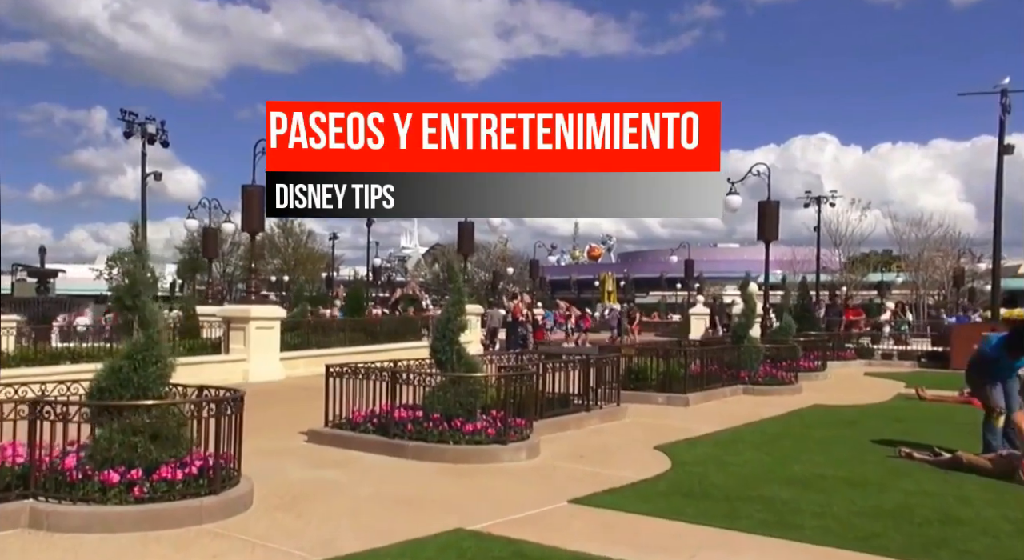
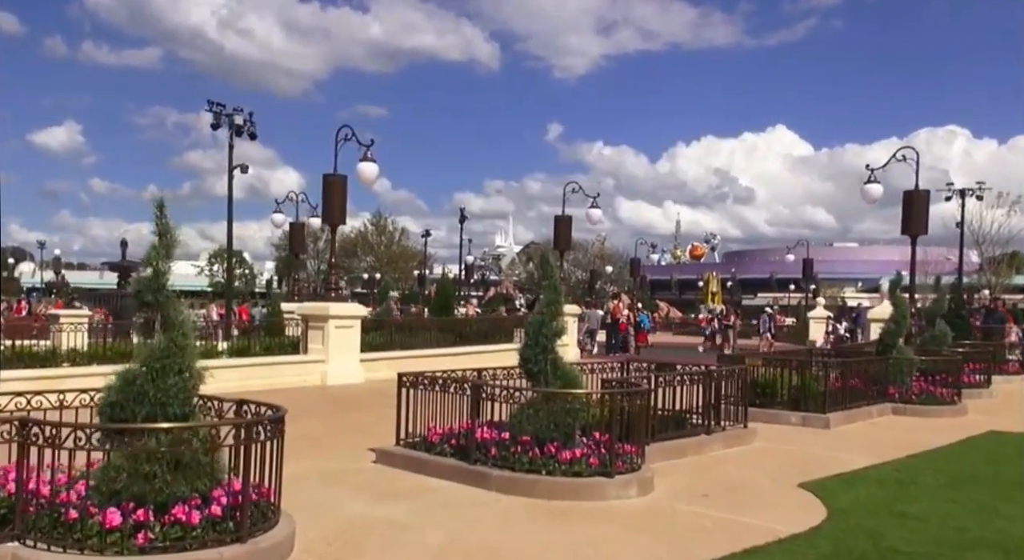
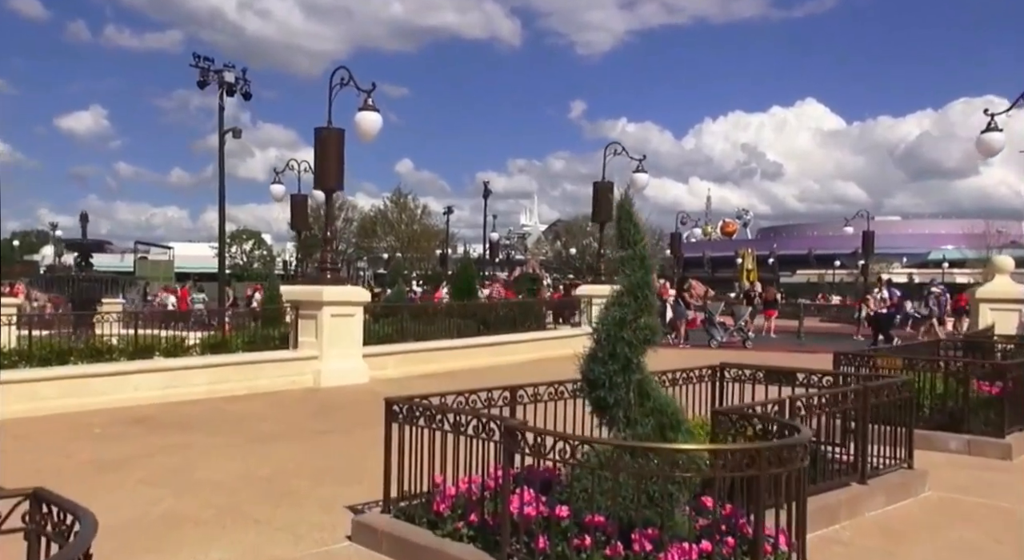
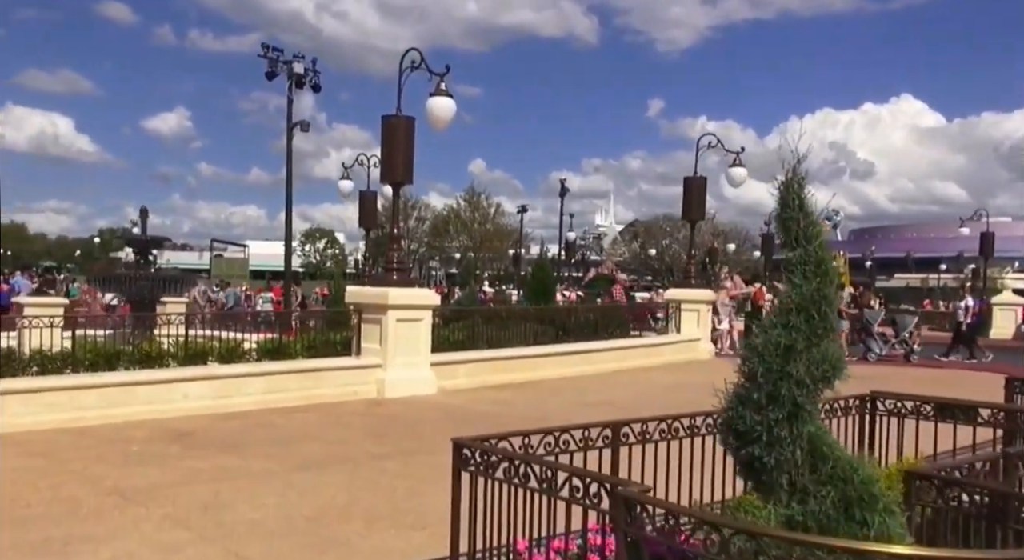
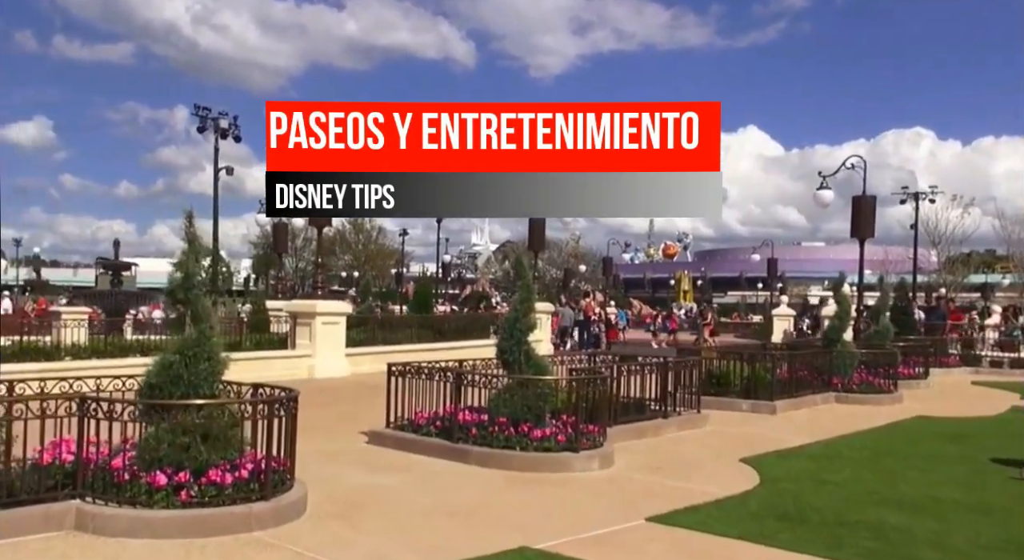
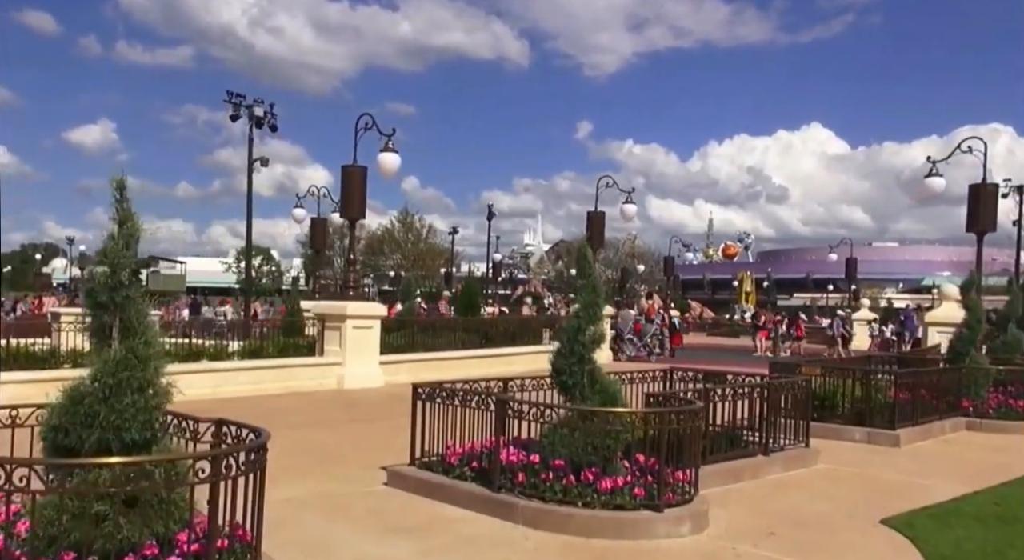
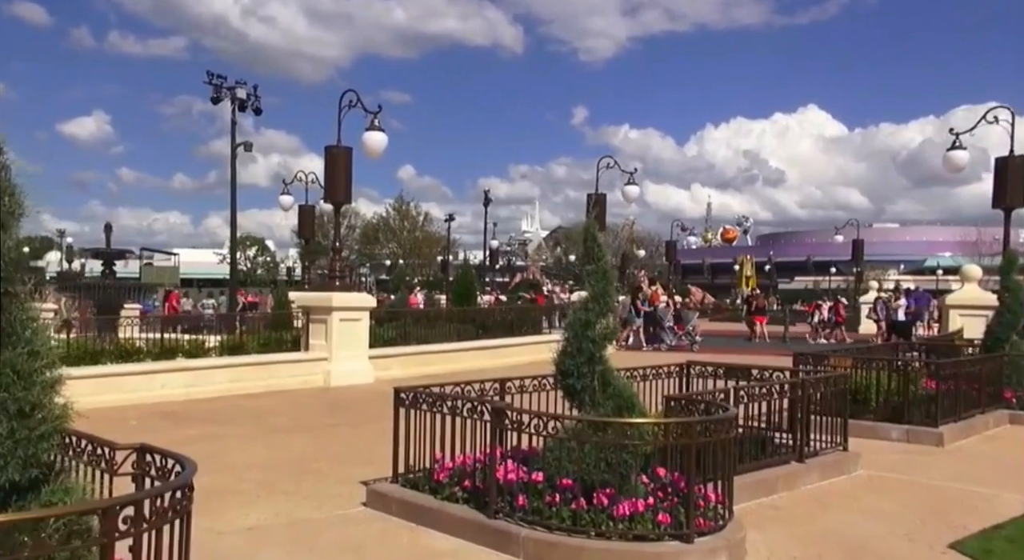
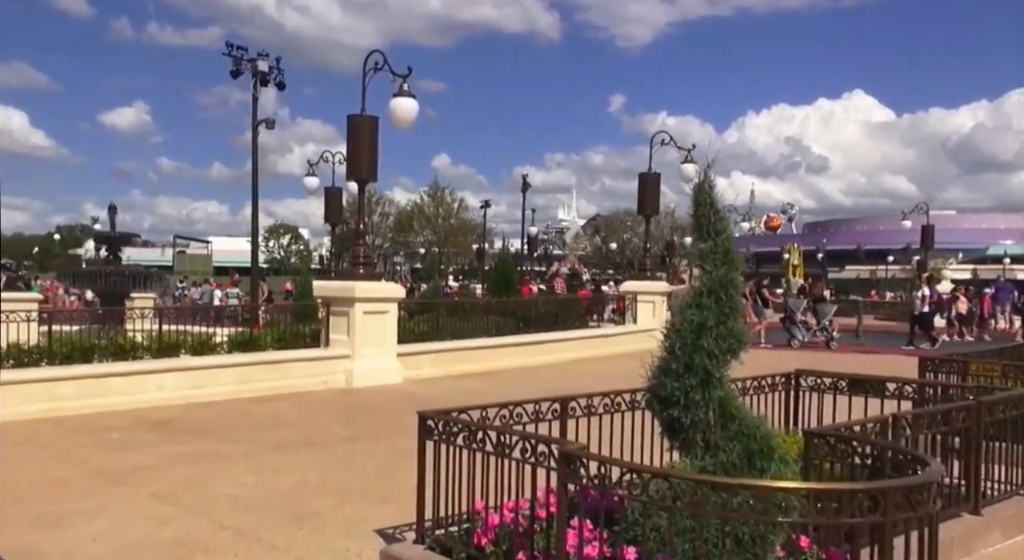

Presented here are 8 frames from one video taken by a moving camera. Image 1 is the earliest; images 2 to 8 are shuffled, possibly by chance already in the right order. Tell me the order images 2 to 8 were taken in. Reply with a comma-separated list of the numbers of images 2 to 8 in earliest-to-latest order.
5, 2, 6, 7, 3, 8, 4
